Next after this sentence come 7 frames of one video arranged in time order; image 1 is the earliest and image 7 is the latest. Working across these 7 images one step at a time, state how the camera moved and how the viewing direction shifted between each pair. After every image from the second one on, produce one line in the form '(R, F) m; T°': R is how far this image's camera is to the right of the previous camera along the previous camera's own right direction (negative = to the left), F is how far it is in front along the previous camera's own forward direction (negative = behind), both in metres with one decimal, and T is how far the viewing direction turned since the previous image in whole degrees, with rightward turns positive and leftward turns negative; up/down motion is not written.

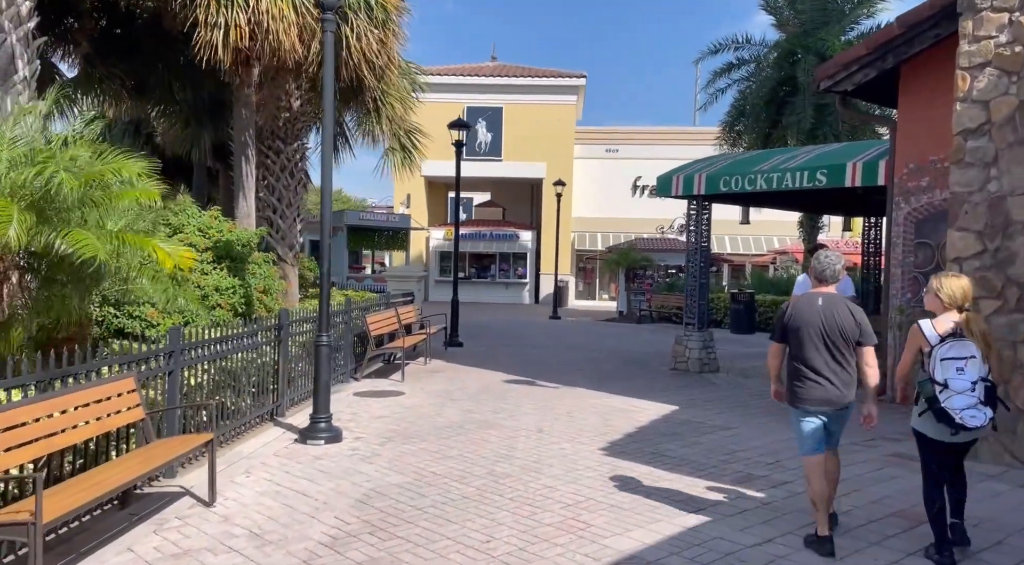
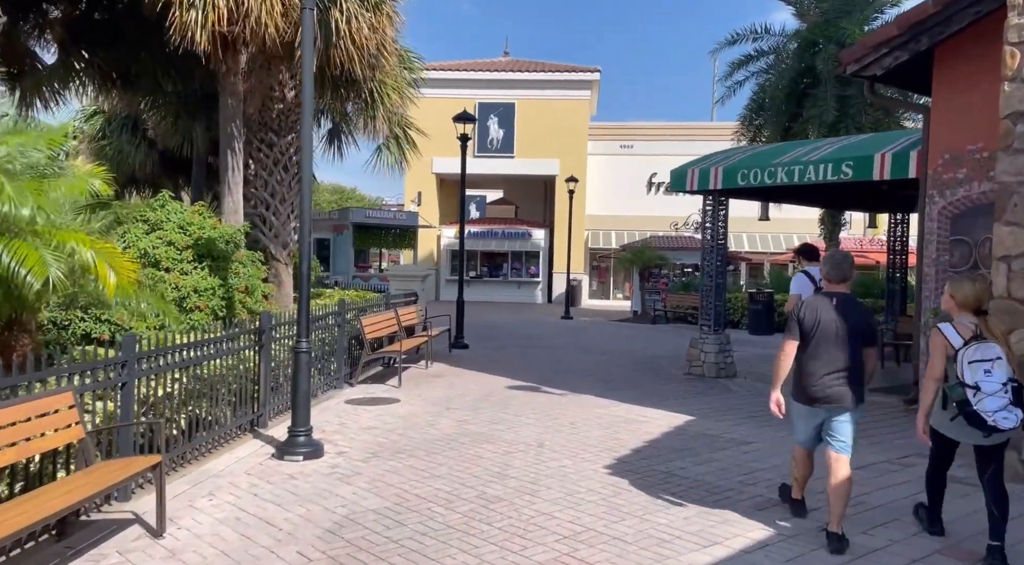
(+0.2, +0.7) m; -1°
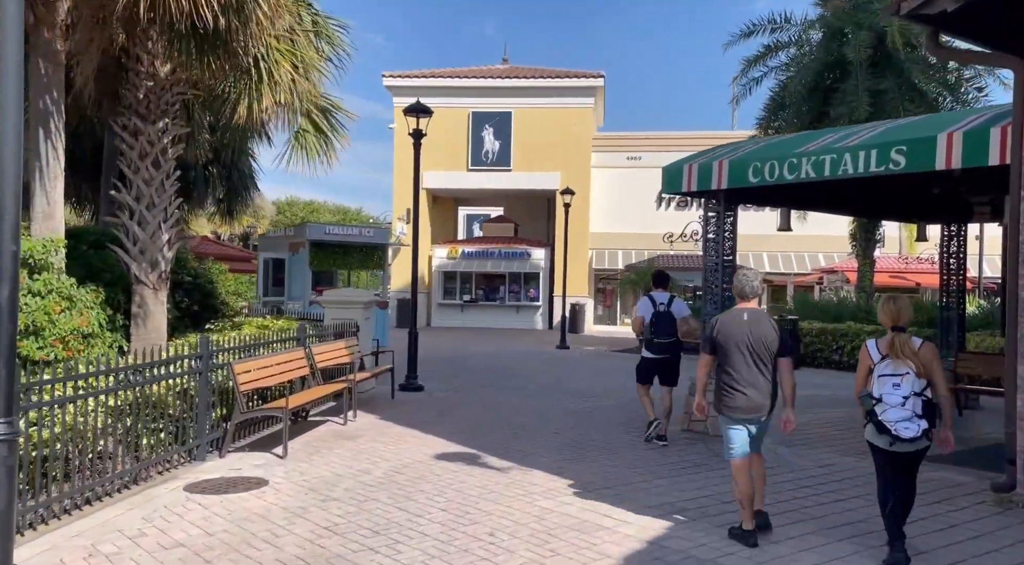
(+0.8, +2.8) m; -1°
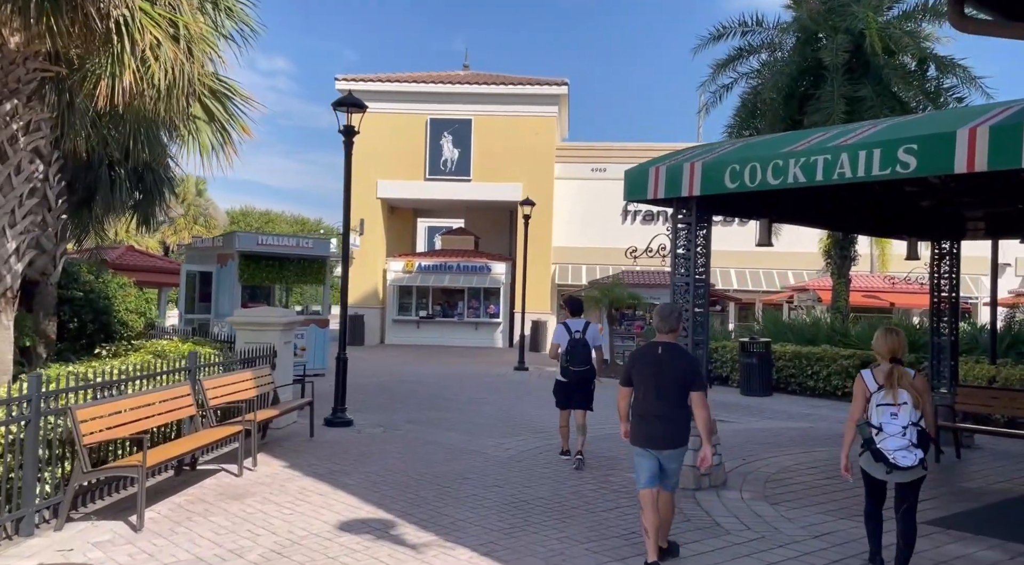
(+0.3, +1.5) m; +2°
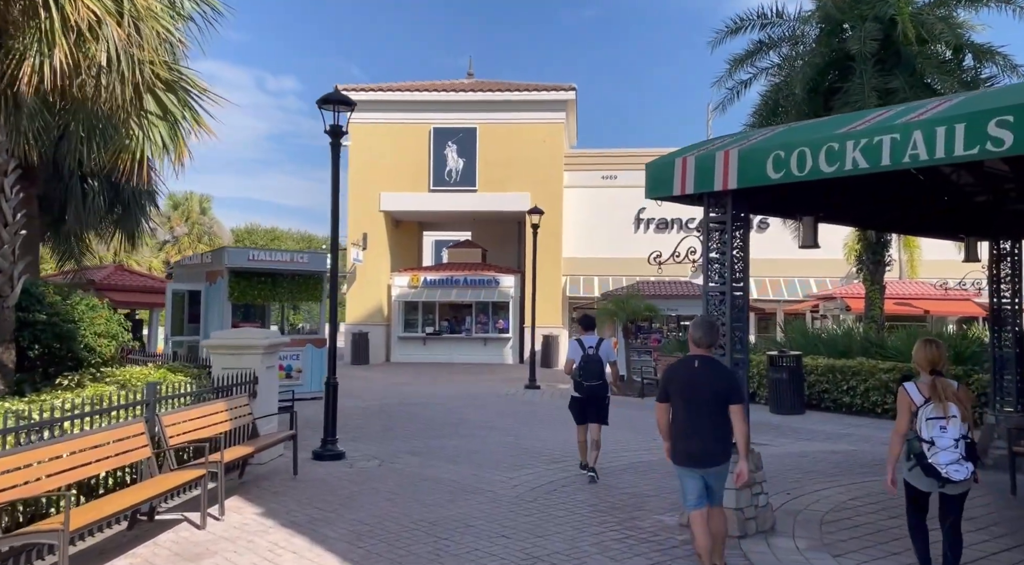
(0.0, +1.1) m; -1°
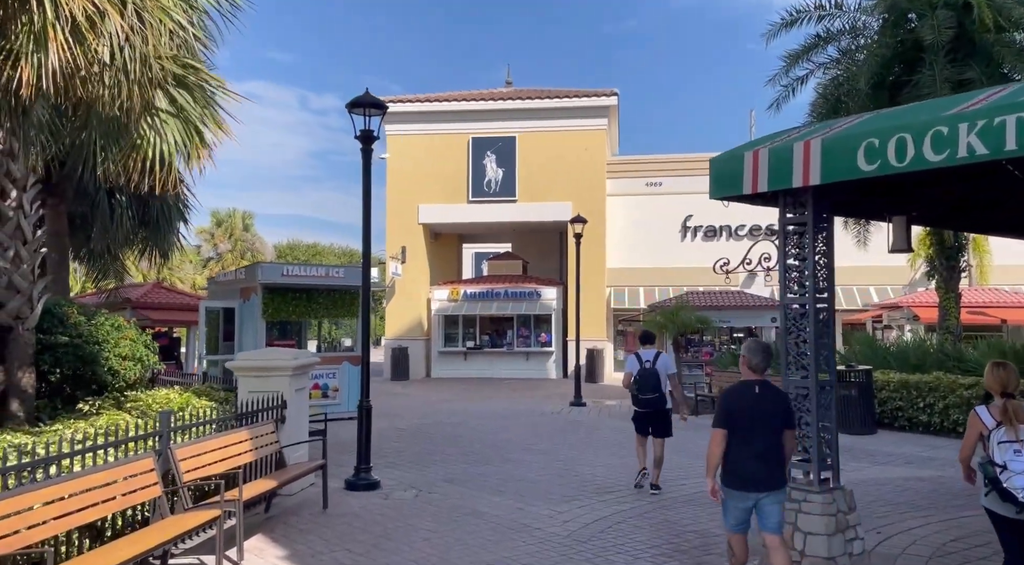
(-0.1, +0.8) m; -3°
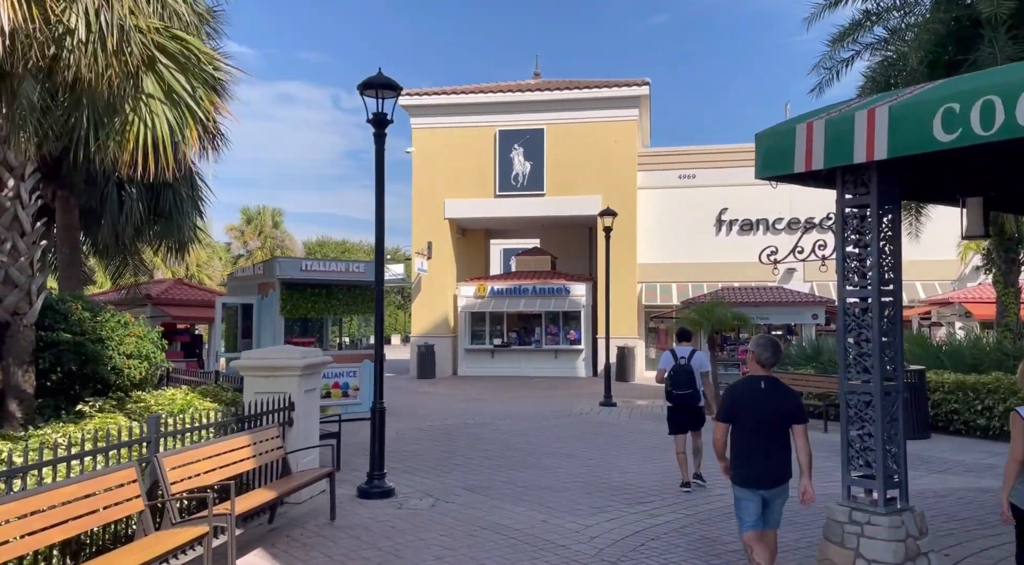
(+0.1, +0.7) m; -2°
